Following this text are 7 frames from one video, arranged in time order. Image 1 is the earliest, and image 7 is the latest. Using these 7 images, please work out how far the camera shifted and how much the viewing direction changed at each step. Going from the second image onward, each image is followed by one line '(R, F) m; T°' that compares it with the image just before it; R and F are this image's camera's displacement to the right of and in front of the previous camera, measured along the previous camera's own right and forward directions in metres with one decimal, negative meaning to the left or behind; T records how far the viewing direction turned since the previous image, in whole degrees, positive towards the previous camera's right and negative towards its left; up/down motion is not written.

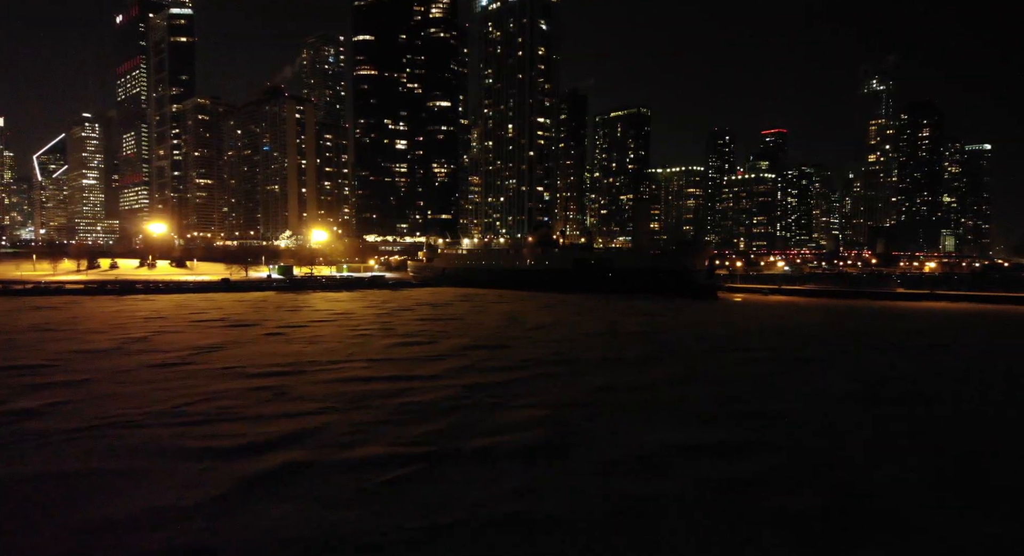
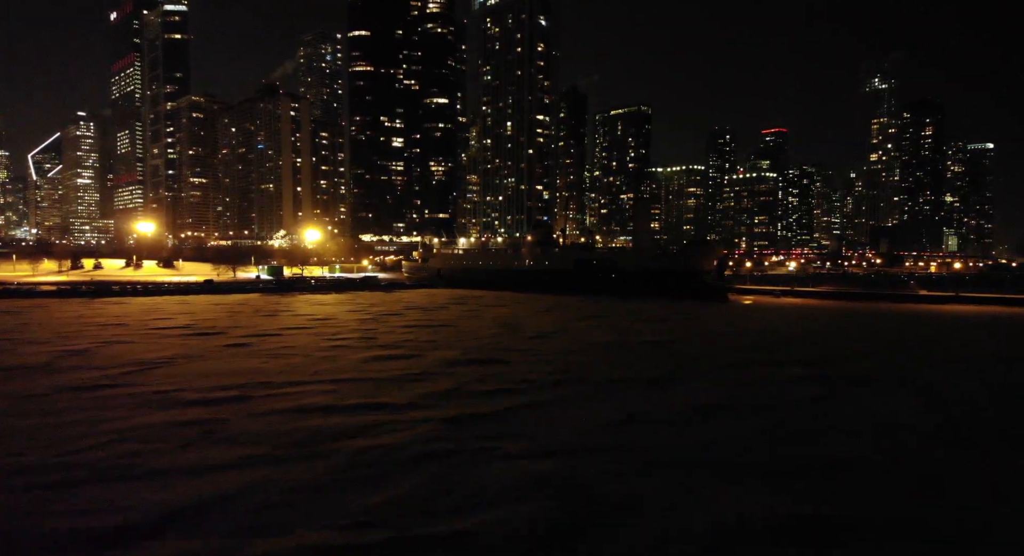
(+0.1, +2.3) m; 0°
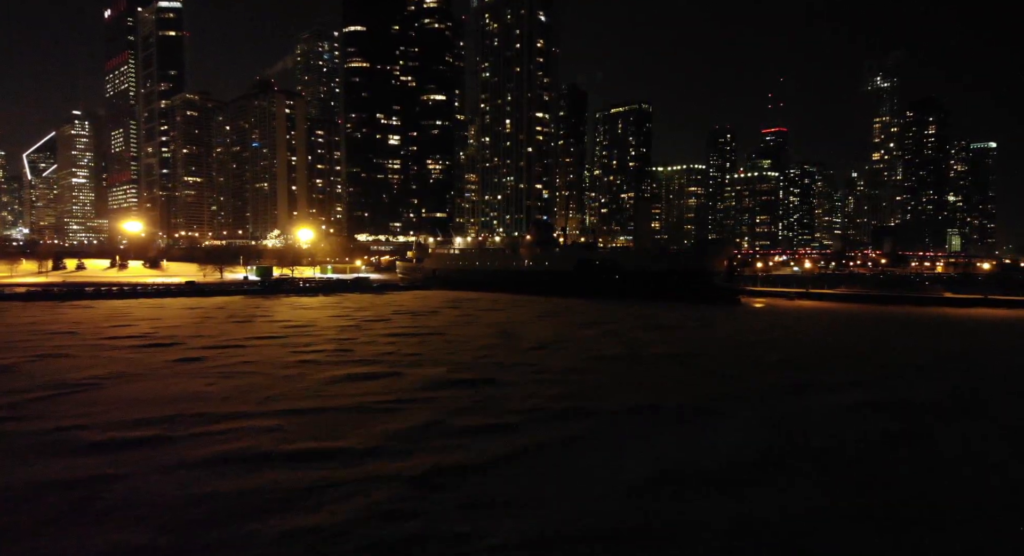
(+0.1, +2.3) m; 0°
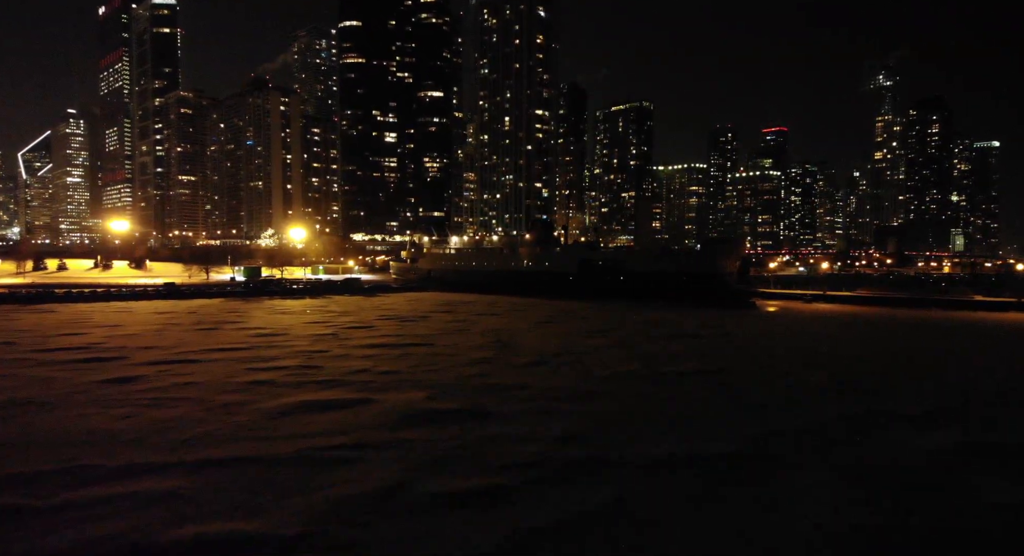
(+0.1, +2.4) m; 0°
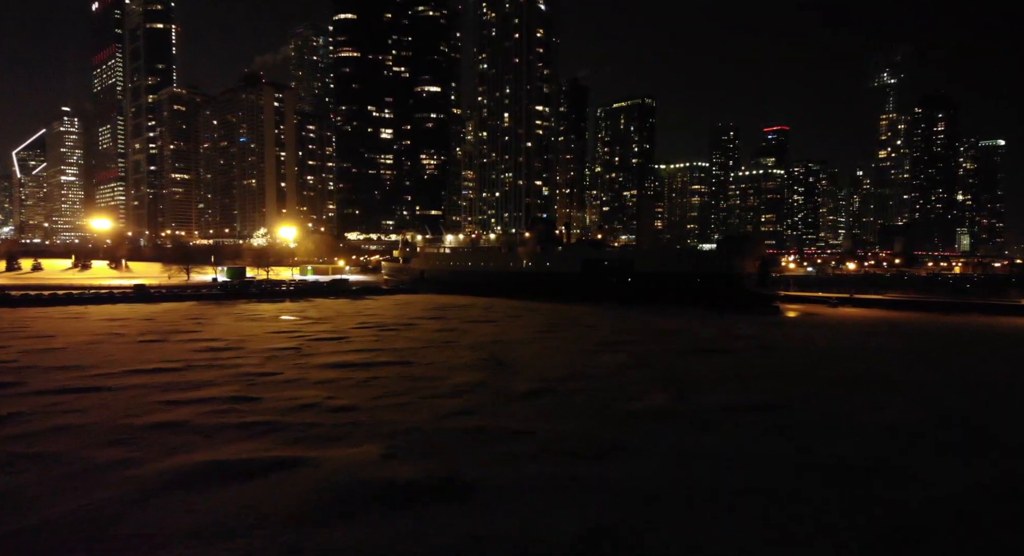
(+0.1, +3.1) m; 0°
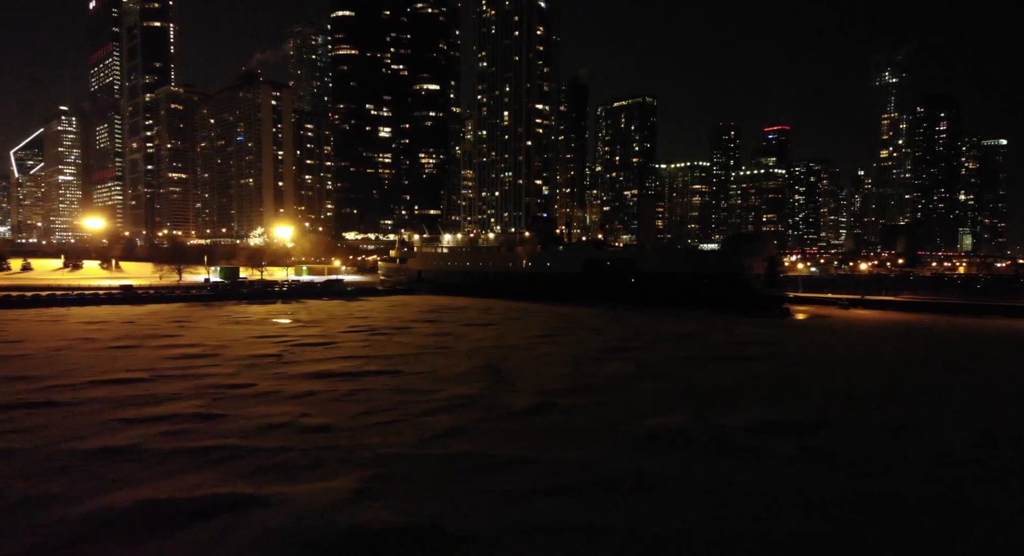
(0.0, +1.2) m; 0°
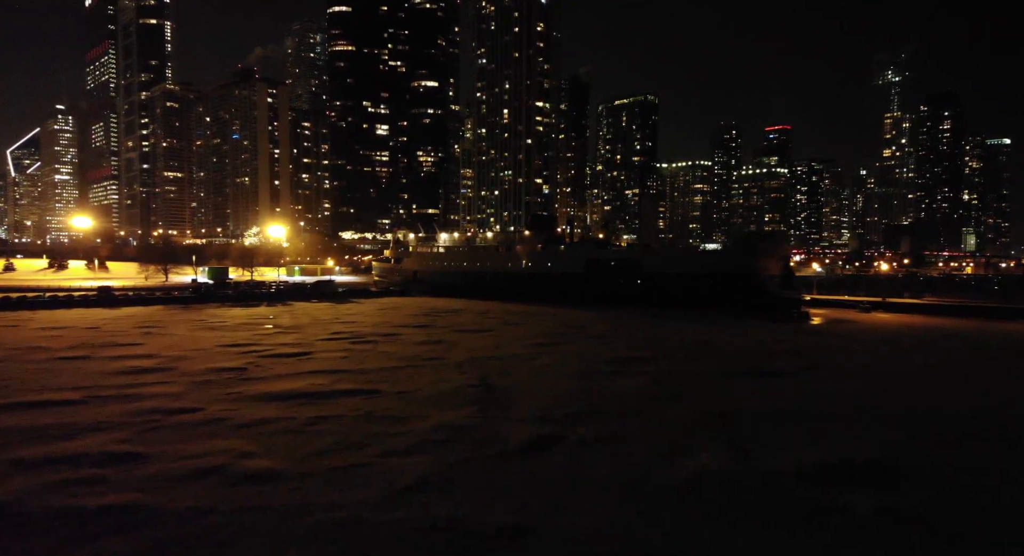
(+0.1, +1.9) m; 0°
